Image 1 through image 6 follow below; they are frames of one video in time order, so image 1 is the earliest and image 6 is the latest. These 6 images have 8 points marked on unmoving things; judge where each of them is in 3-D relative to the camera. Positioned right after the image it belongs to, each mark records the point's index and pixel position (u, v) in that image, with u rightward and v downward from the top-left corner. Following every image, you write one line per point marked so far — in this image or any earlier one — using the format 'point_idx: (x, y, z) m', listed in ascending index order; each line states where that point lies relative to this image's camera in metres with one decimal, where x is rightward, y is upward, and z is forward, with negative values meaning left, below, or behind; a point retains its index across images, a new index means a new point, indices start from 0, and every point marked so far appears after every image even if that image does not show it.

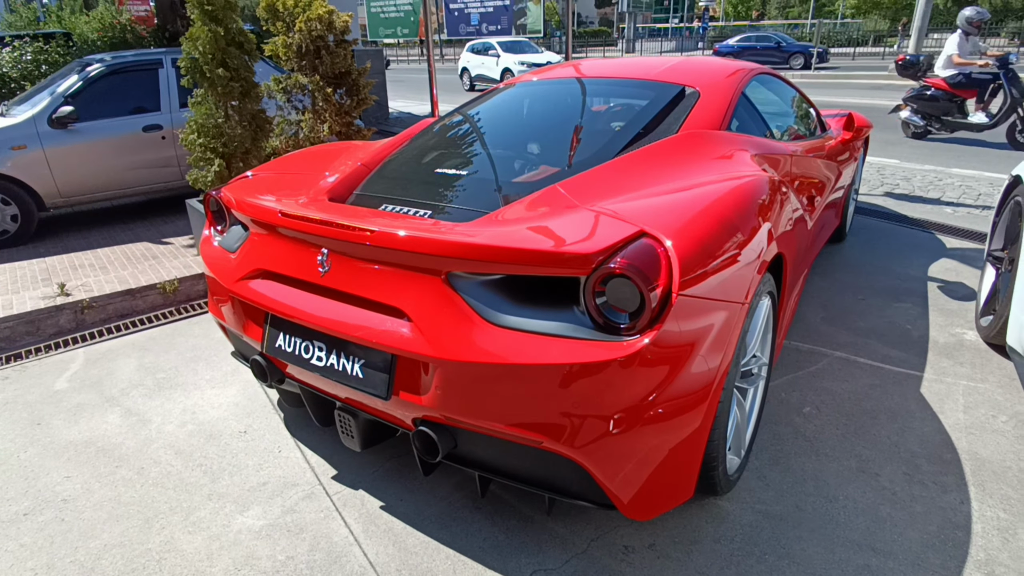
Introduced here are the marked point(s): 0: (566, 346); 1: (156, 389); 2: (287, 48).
0: (+0.1, -0.2, +1.6) m
1: (-1.8, -0.5, +3.1) m
2: (-1.6, +1.7, +4.5) m
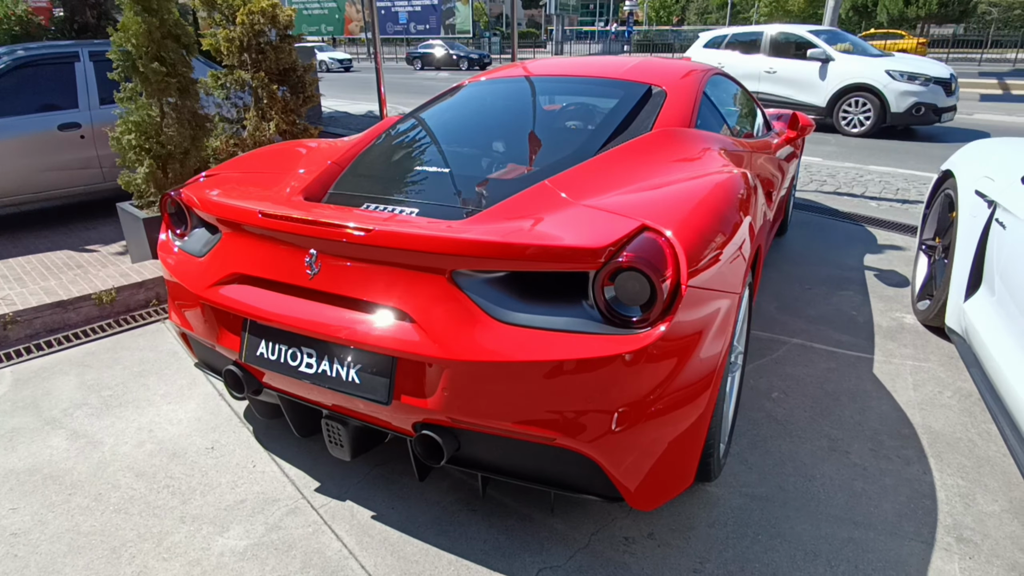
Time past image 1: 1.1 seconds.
0: (+0.2, -0.1, +1.6) m
1: (-1.9, -0.5, +2.9) m
2: (-1.9, +1.7, +4.3) m
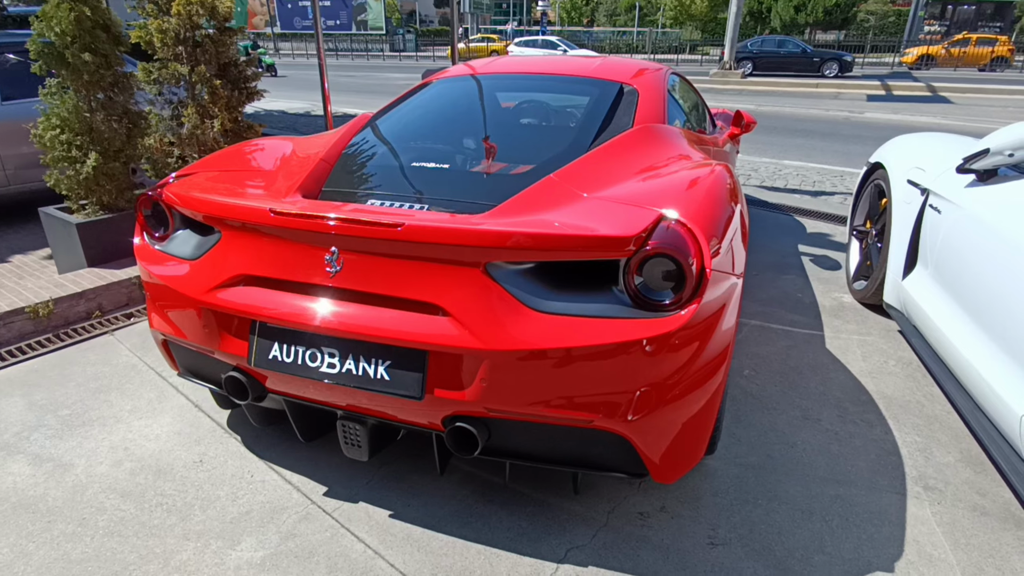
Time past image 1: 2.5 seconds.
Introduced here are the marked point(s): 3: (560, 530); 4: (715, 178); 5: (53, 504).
0: (+0.3, -0.1, +1.7) m
1: (-1.9, -0.6, +2.7) m
2: (-2.3, +1.6, +4.1) m
3: (+0.2, -0.8, +2.1) m
4: (+0.7, +0.4, +2.3) m
5: (-1.6, -0.8, +2.3) m
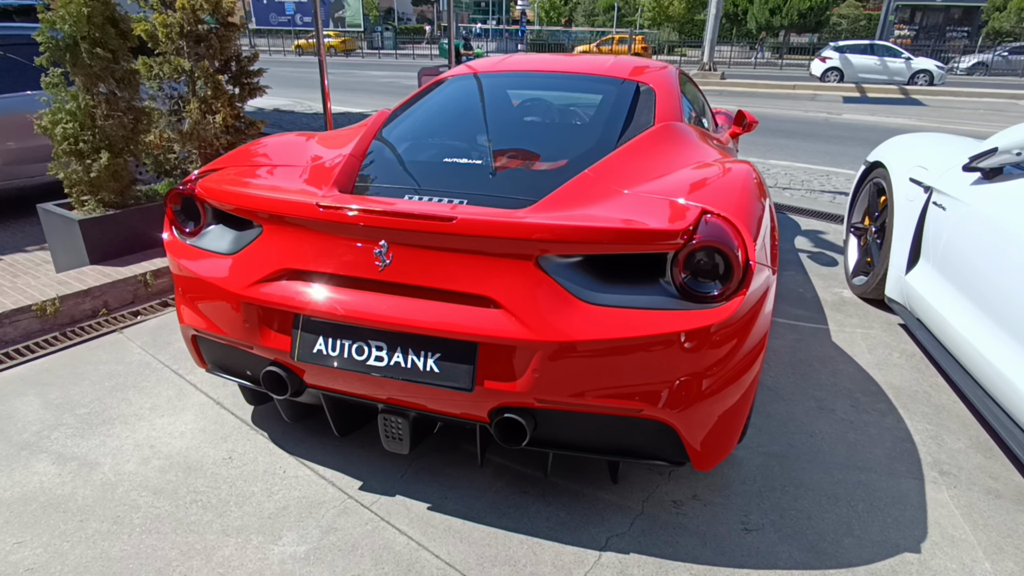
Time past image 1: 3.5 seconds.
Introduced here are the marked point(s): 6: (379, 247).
0: (+0.4, -0.1, +1.8) m
1: (-1.8, -0.6, +2.6) m
2: (-2.2, +1.7, +4.0) m
3: (+0.3, -0.8, +2.1) m
4: (+0.9, +0.4, +2.4) m
5: (-1.5, -0.8, +2.2) m
6: (-0.4, +0.1, +1.9) m
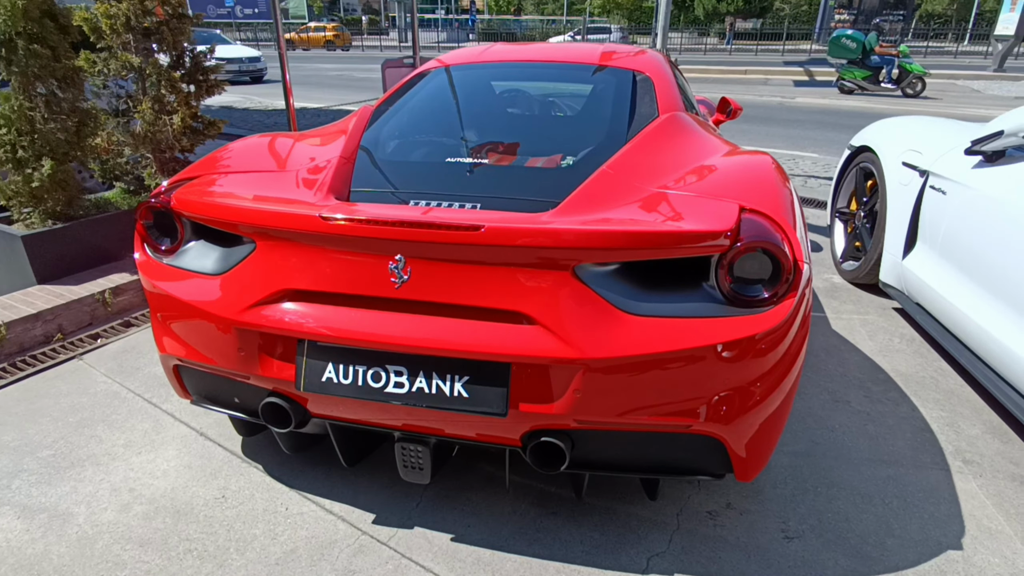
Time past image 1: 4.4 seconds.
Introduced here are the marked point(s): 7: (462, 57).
0: (+0.5, -0.1, +1.6) m
1: (-1.7, -0.7, +2.3) m
2: (-2.3, +1.5, +3.6) m
3: (+0.4, -0.8, +2.0) m
4: (+0.9, +0.4, +2.3) m
5: (-1.4, -0.9, +2.0) m
6: (-0.3, +0.1, +1.7) m
7: (-0.3, +1.2, +3.4) m
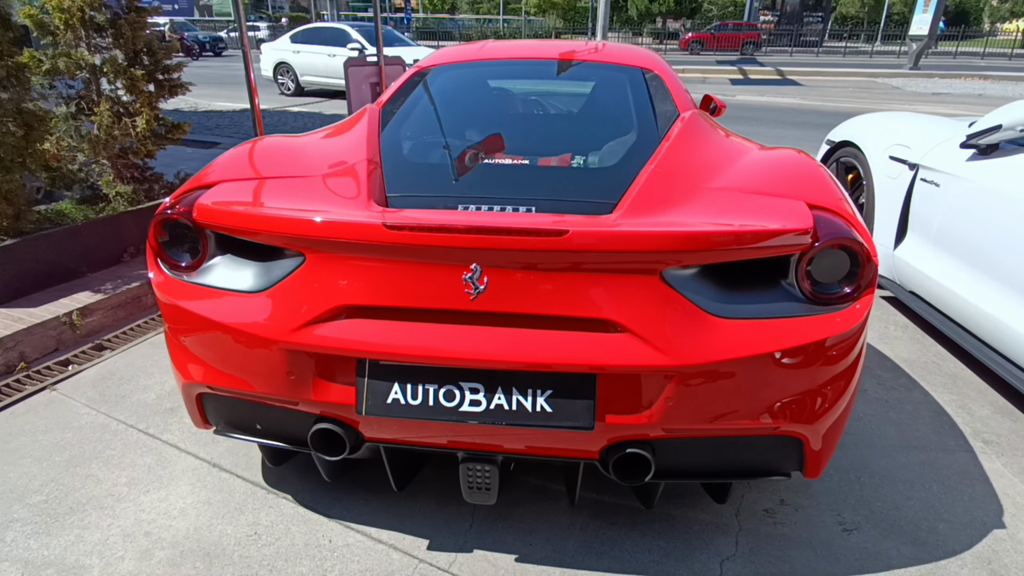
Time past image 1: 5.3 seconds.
0: (+0.7, -0.1, +1.6) m
1: (-1.5, -0.8, +2.1) m
2: (-2.4, +1.4, +3.3) m
3: (+0.6, -0.8, +2.0) m
4: (+1.0, +0.5, +2.3) m
5: (-1.2, -0.9, +1.7) m
6: (-0.1, 0.0, +1.6) m
7: (-0.3, +1.2, +3.3) m
